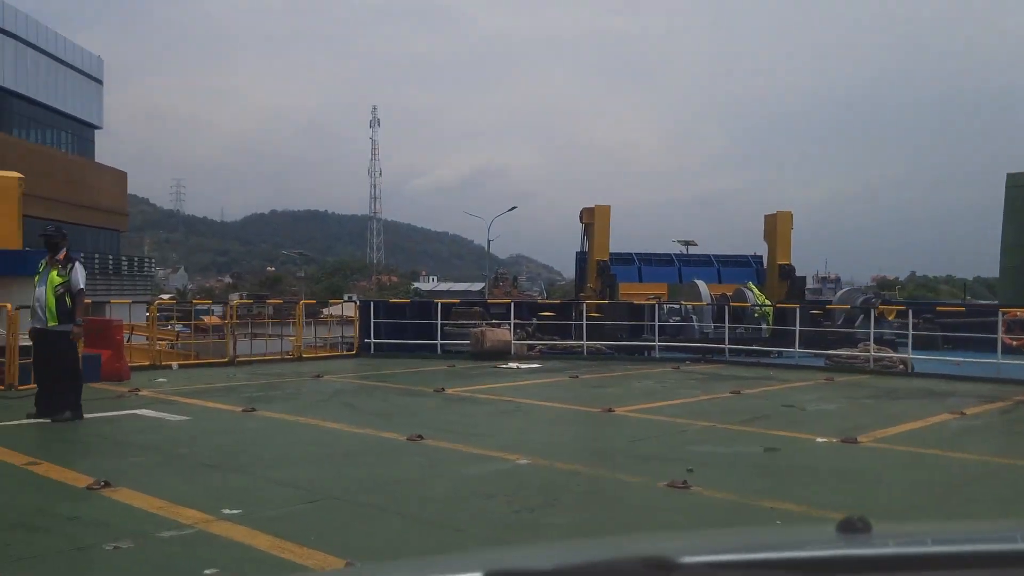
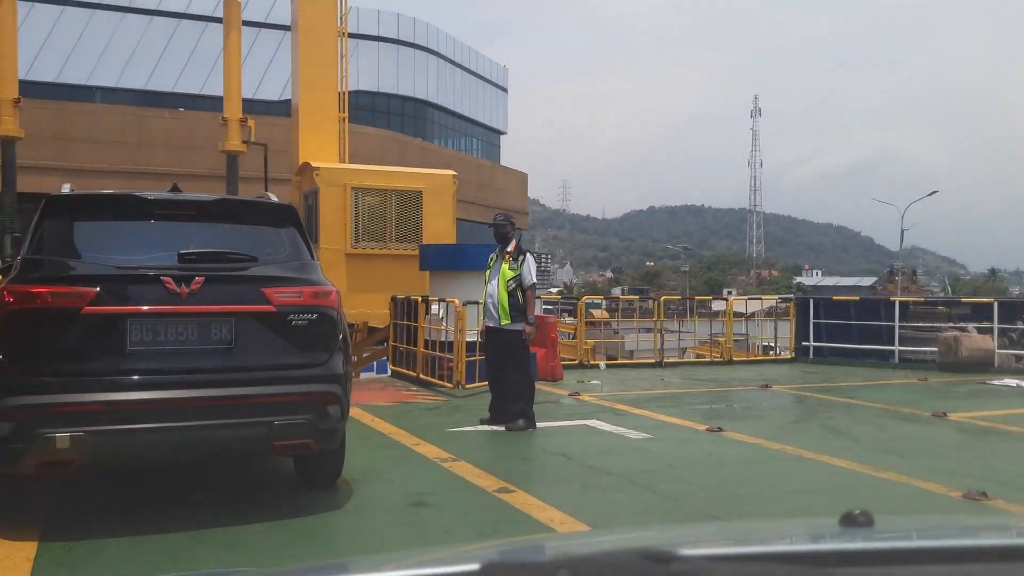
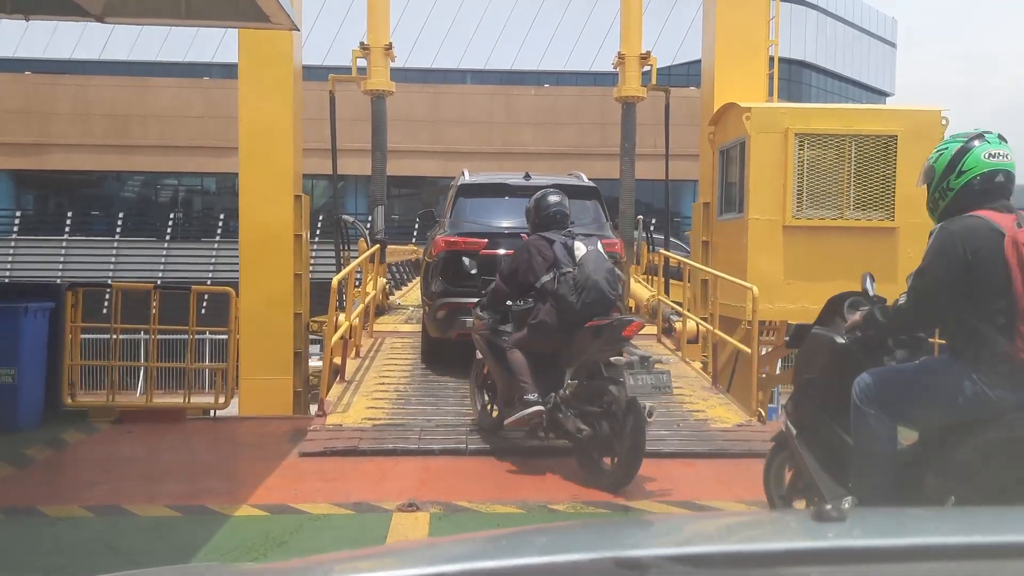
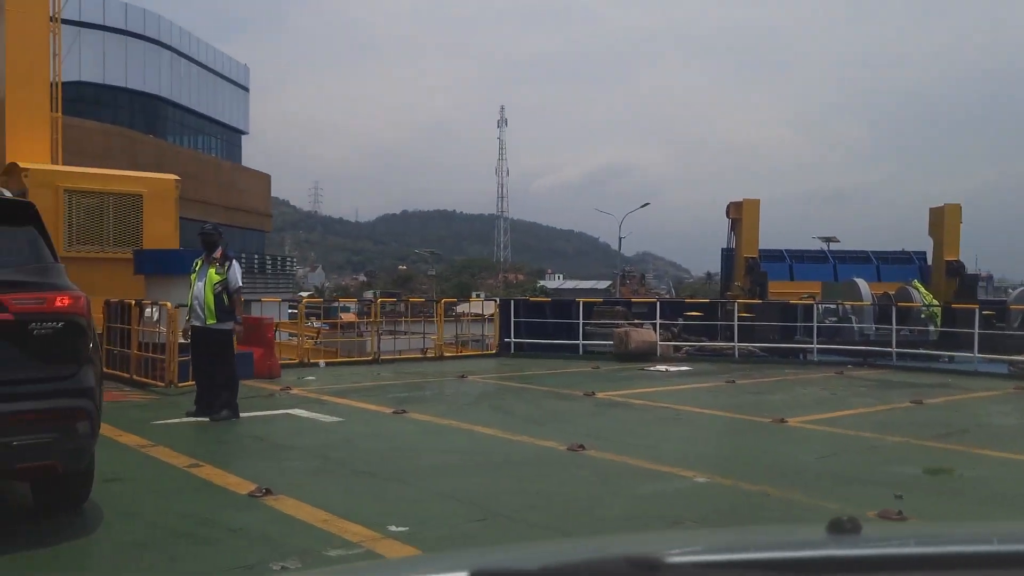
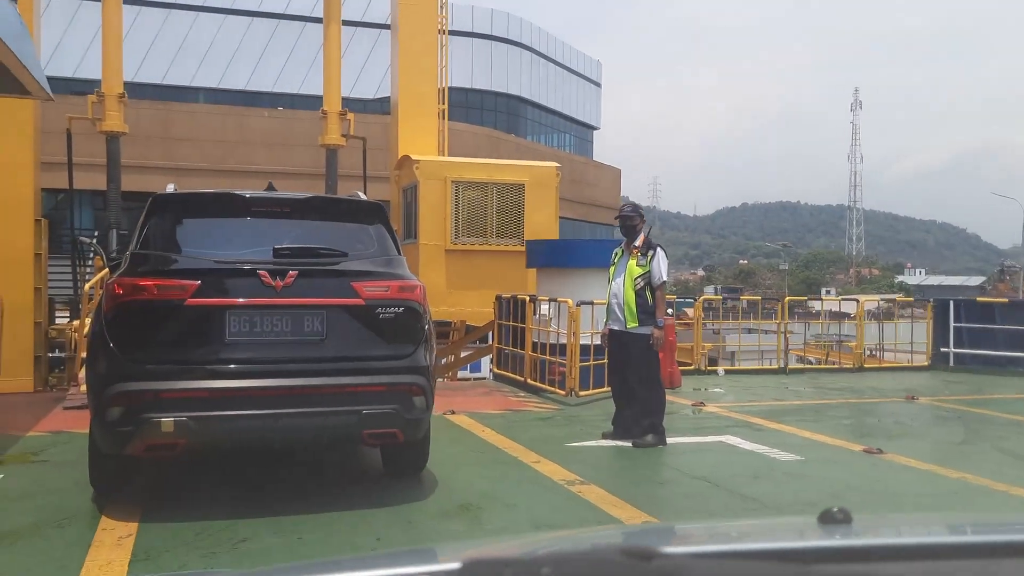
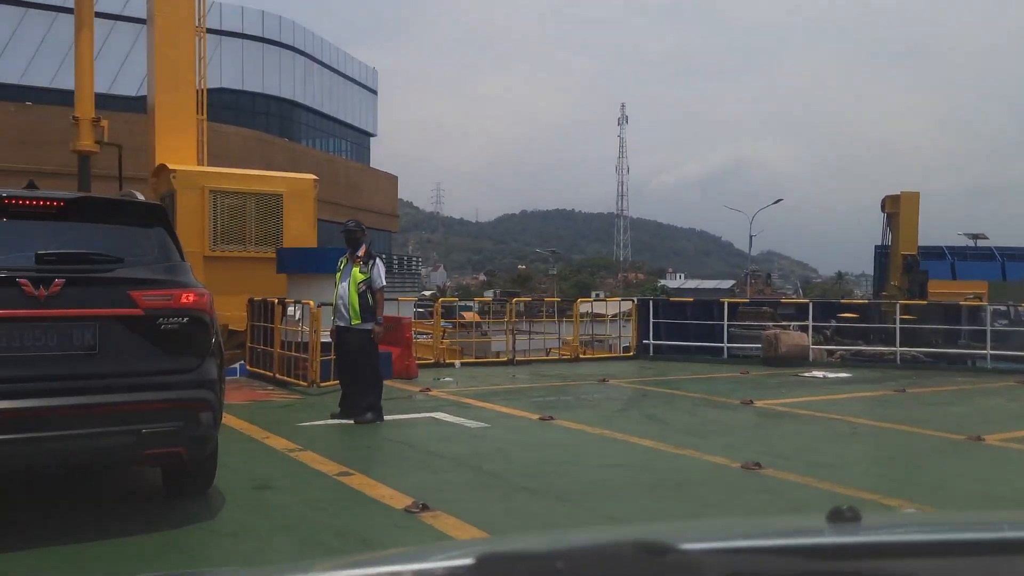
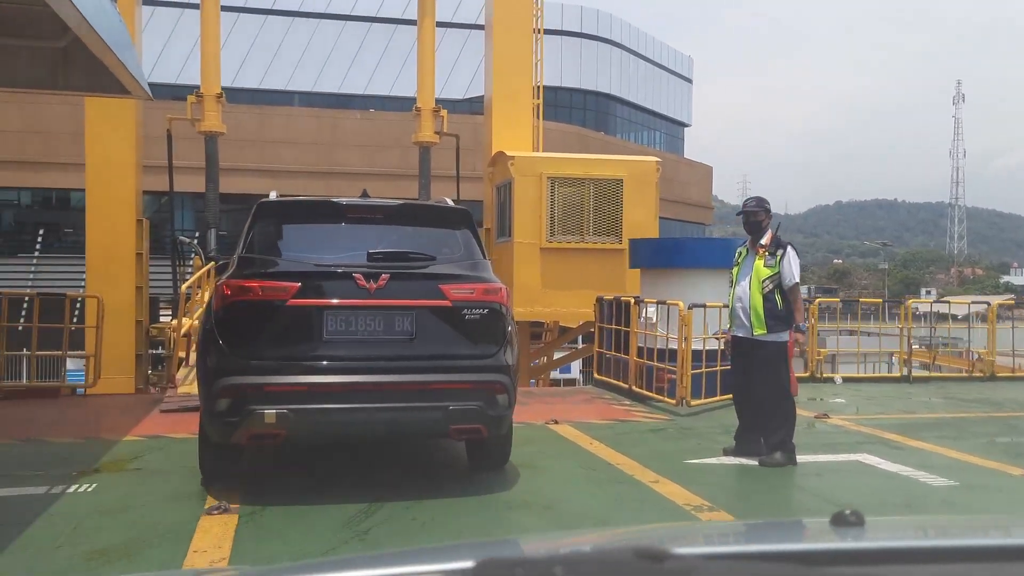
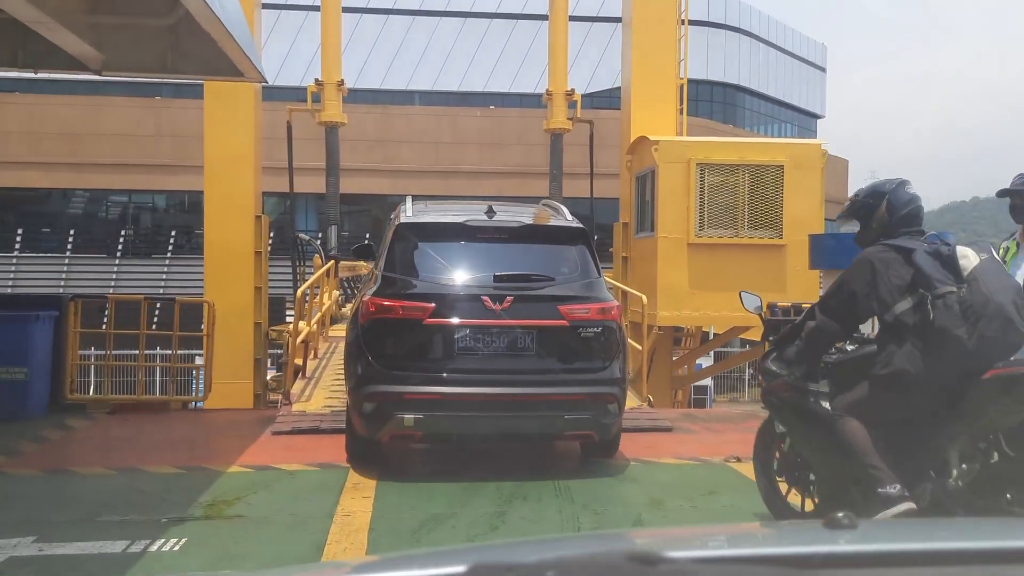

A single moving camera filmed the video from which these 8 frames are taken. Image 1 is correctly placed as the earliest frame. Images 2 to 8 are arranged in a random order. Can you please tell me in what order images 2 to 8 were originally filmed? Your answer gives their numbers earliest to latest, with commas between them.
4, 6, 2, 5, 7, 8, 3
